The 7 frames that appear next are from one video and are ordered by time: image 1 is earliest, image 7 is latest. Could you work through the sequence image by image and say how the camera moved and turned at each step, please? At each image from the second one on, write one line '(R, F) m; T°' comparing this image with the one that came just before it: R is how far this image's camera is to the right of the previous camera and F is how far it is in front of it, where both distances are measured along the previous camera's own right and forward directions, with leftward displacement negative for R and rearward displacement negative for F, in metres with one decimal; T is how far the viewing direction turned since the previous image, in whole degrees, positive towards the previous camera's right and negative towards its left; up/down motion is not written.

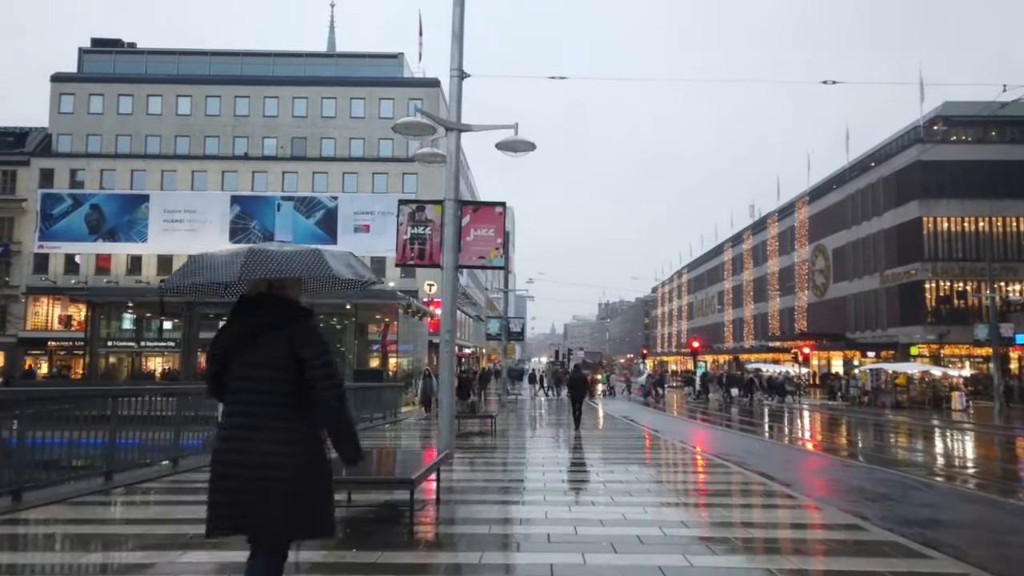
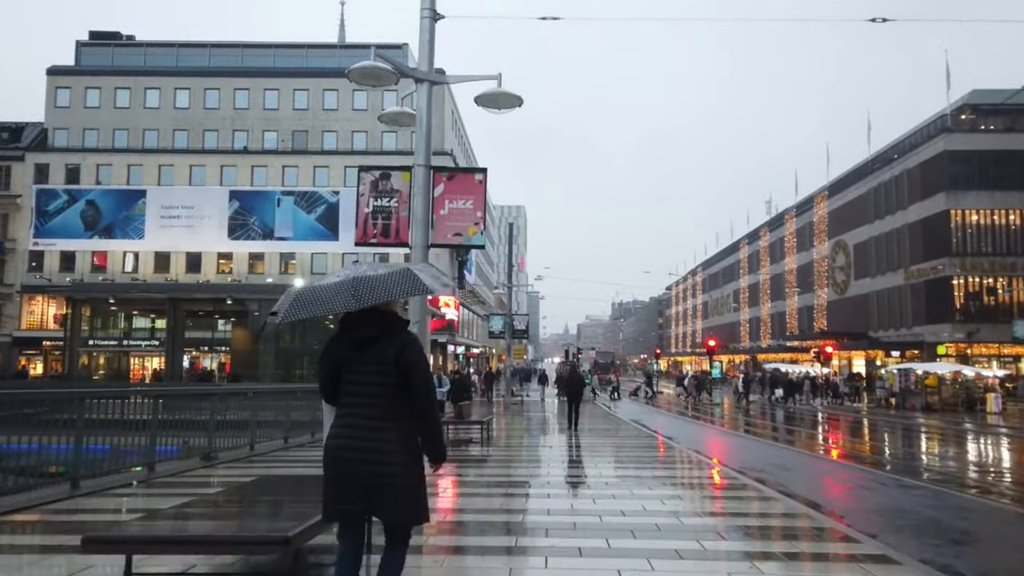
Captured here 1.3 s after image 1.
(+0.4, +1.9) m; -1°
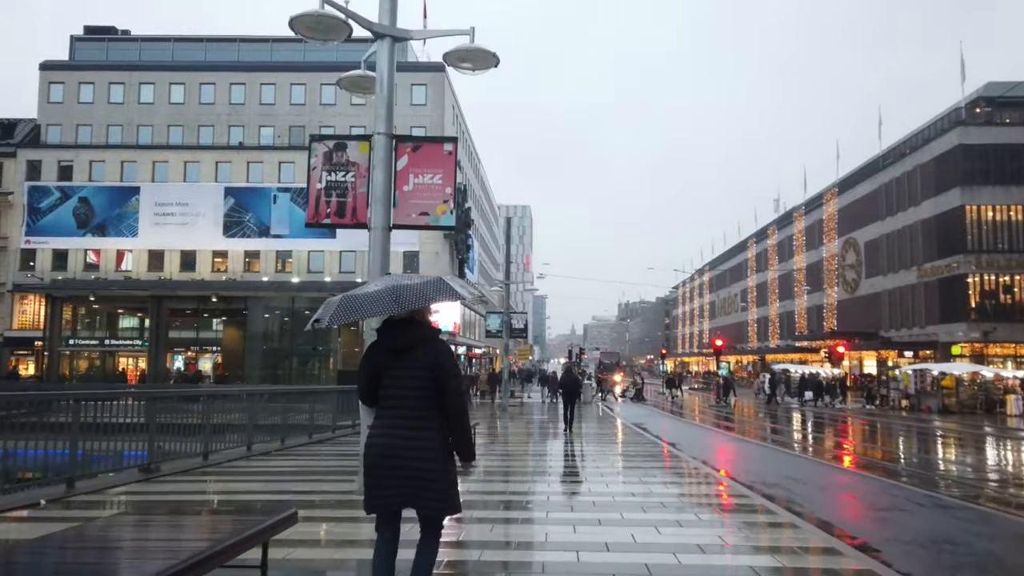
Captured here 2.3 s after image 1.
(+0.3, +1.3) m; -1°
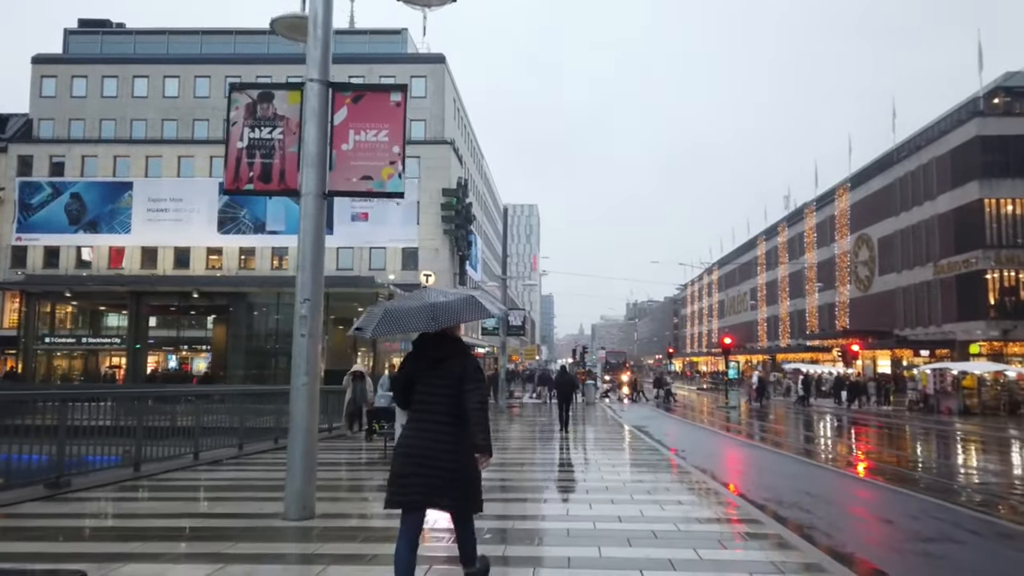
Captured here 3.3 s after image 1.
(+0.4, +1.4) m; -1°
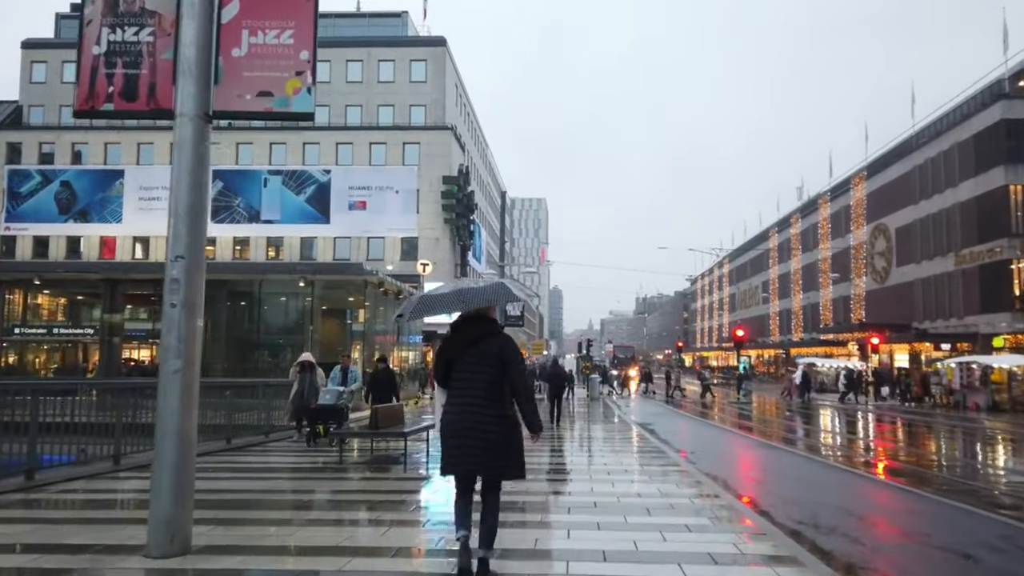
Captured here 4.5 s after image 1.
(+0.4, +1.7) m; -1°
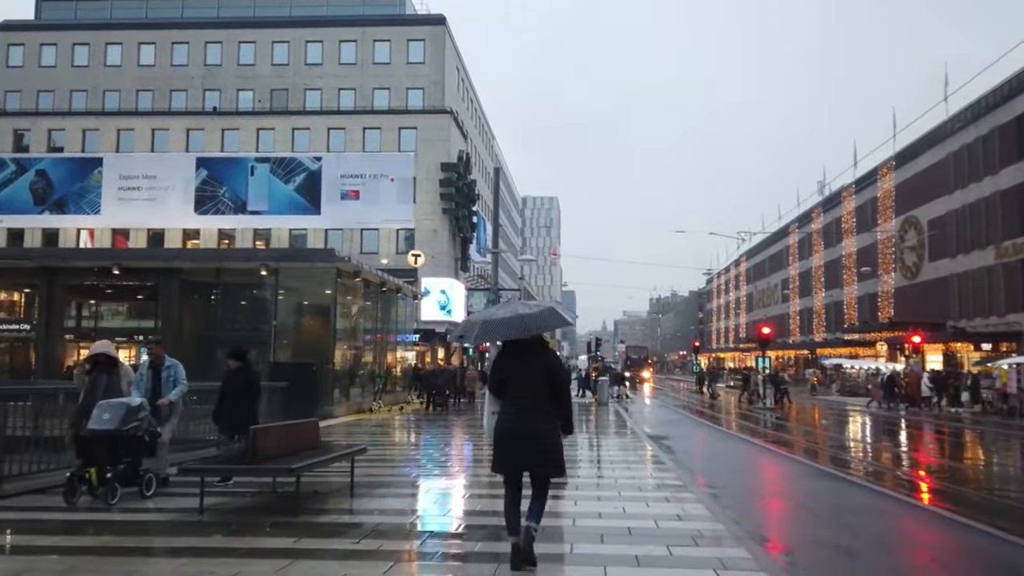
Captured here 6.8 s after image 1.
(+0.6, +3.2) m; -1°
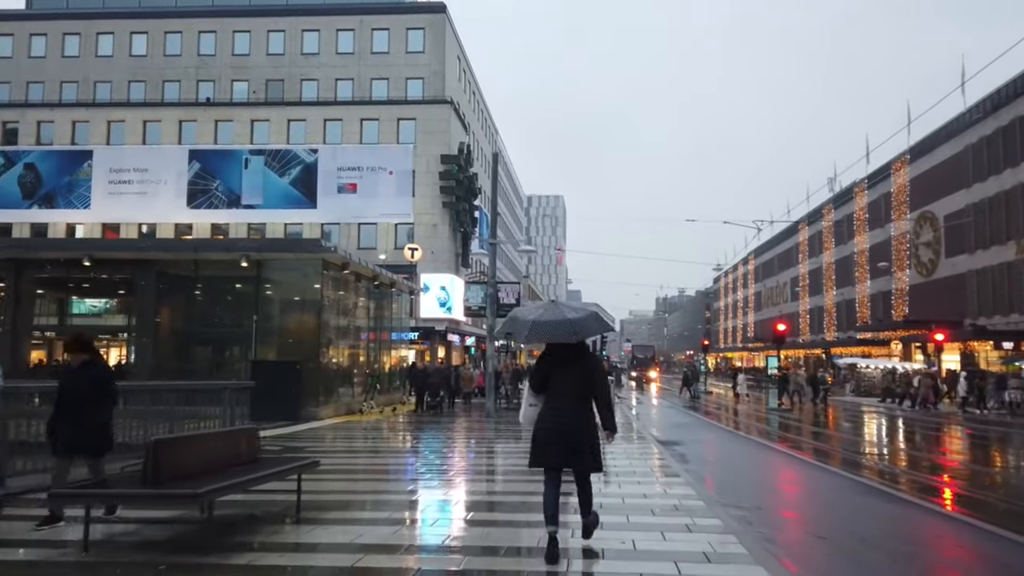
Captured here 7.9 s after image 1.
(+0.2, +1.5) m; 0°
